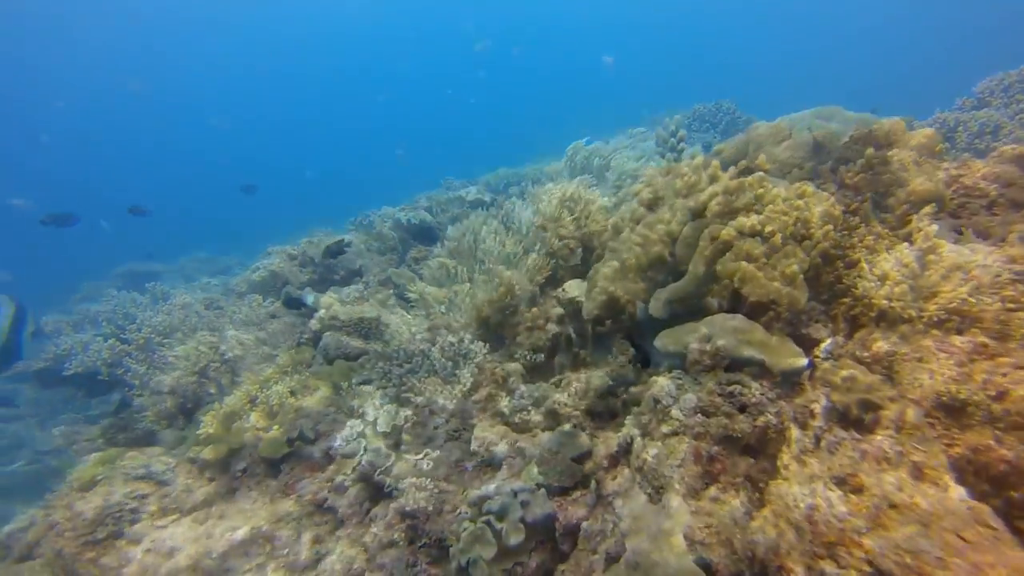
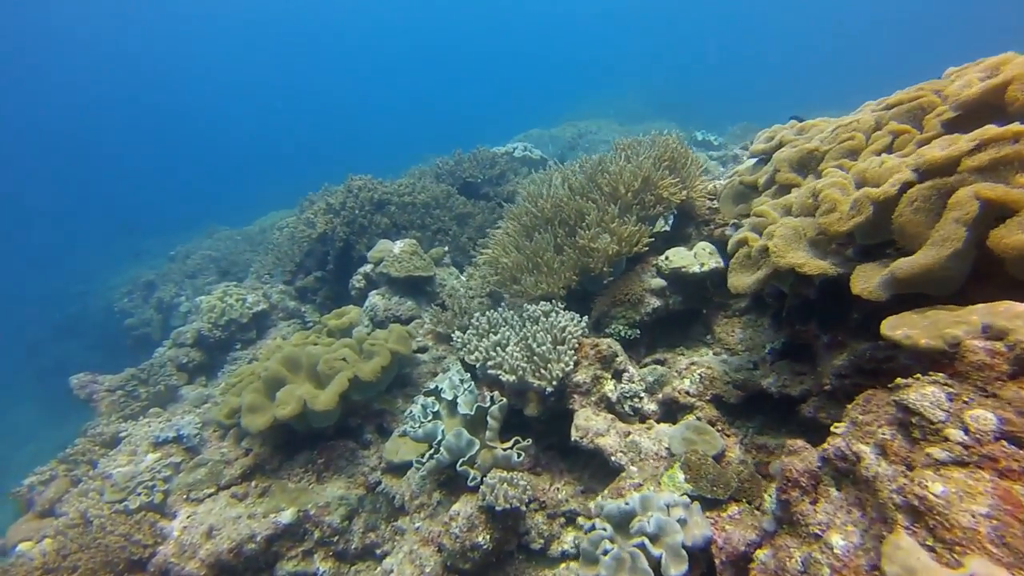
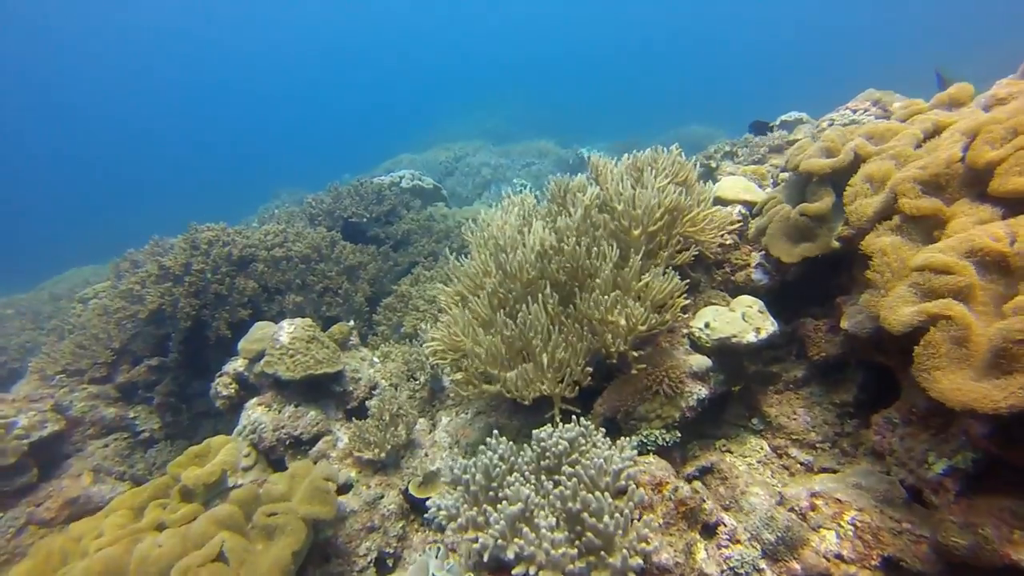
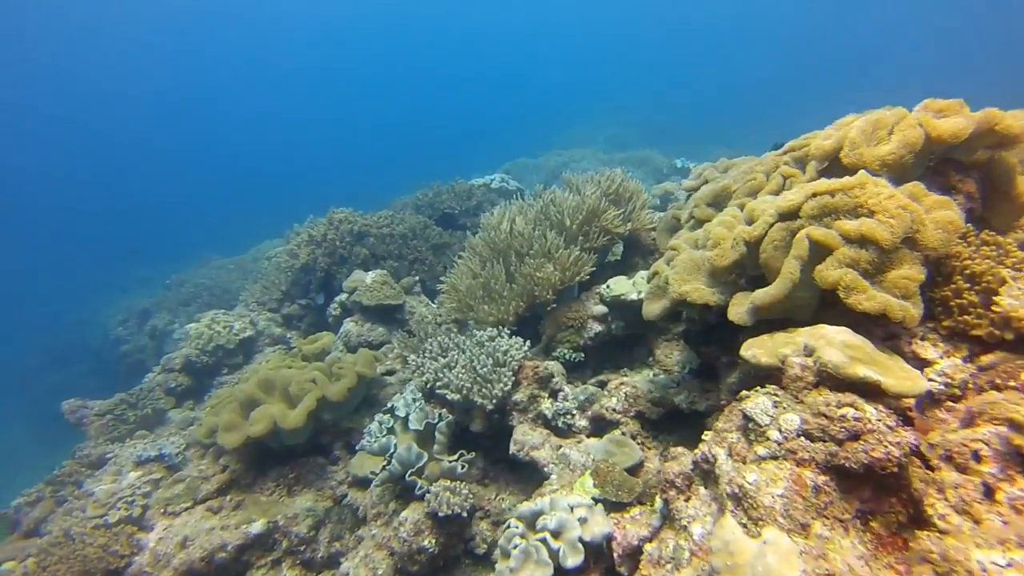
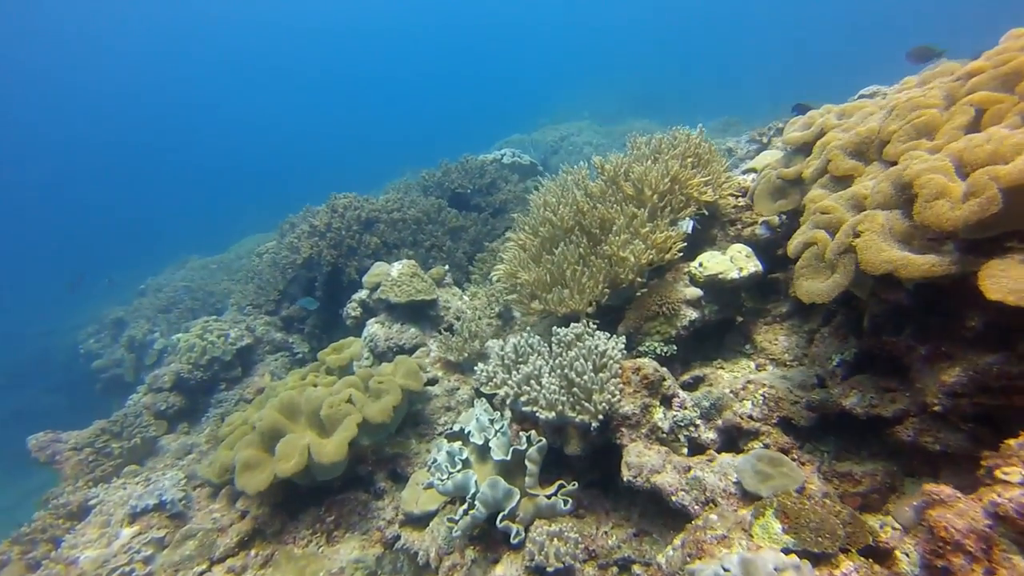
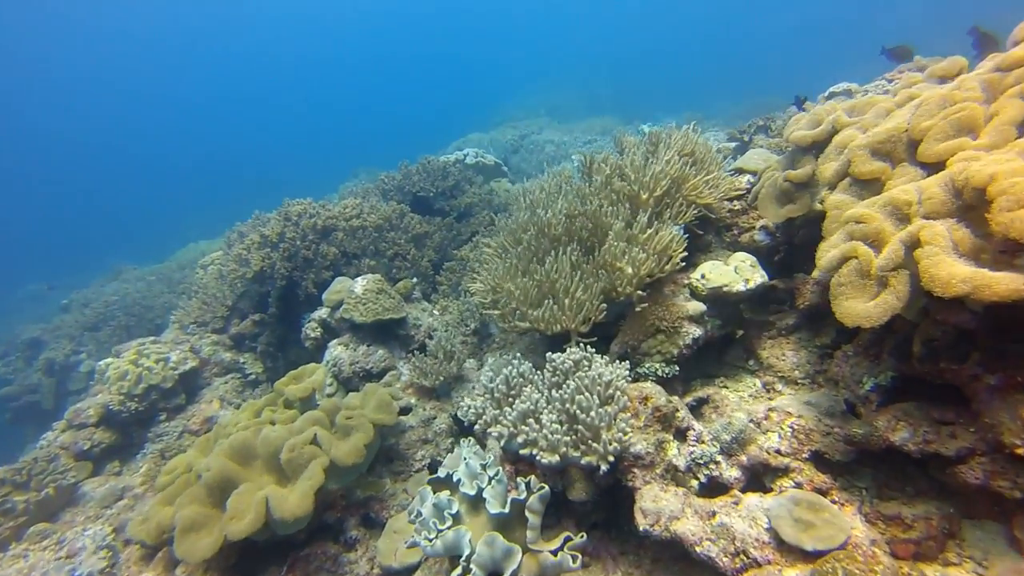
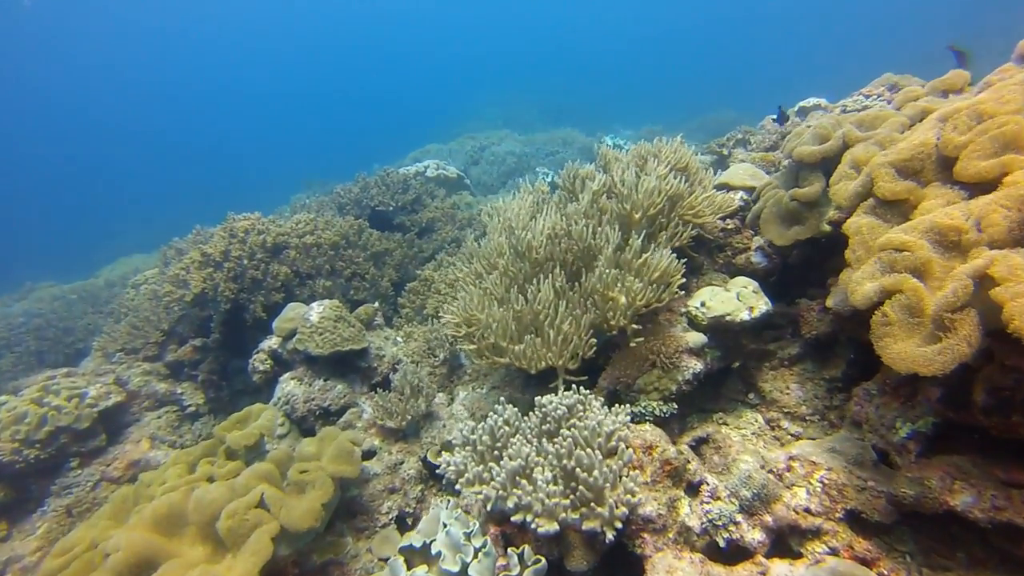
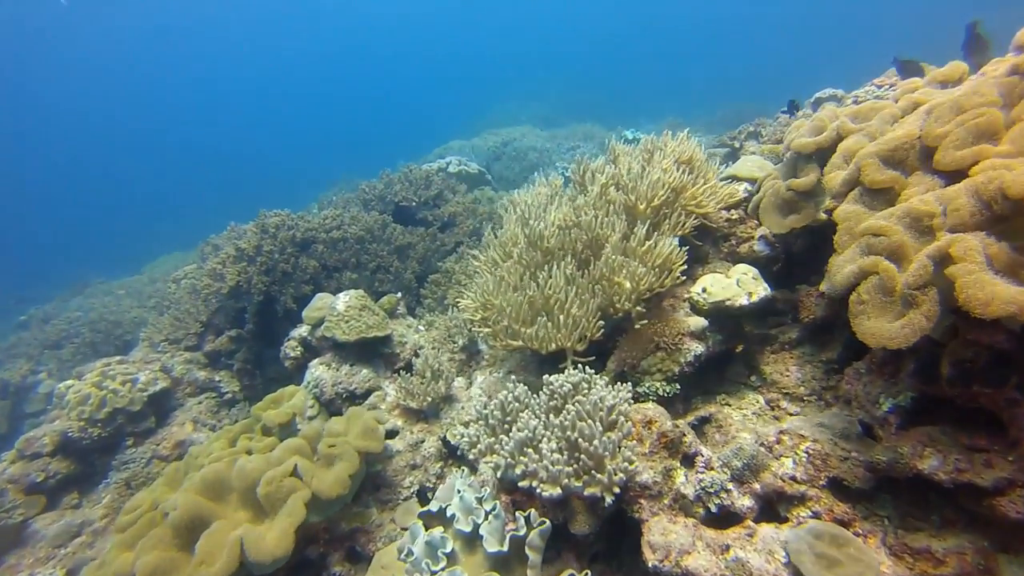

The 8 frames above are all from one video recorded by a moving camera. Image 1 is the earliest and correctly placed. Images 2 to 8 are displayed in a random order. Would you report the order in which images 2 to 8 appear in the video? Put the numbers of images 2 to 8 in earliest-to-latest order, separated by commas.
4, 2, 5, 6, 8, 7, 3
